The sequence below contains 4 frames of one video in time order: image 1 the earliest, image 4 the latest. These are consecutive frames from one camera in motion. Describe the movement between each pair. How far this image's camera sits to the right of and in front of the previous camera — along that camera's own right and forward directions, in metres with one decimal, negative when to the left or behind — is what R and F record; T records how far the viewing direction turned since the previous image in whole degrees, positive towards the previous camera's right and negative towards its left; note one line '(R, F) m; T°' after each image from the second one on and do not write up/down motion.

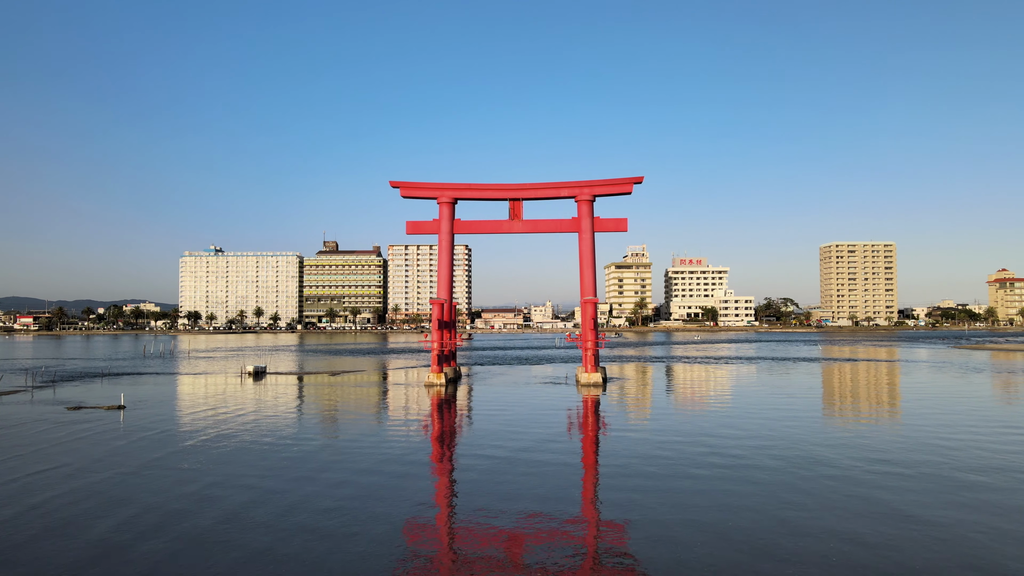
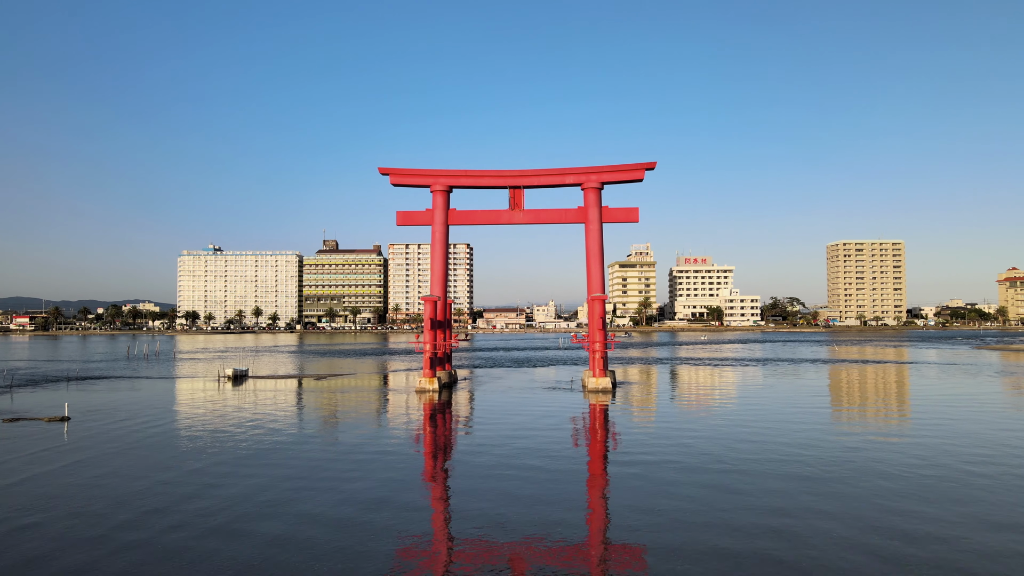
(+0.1, +1.4) m; 0°
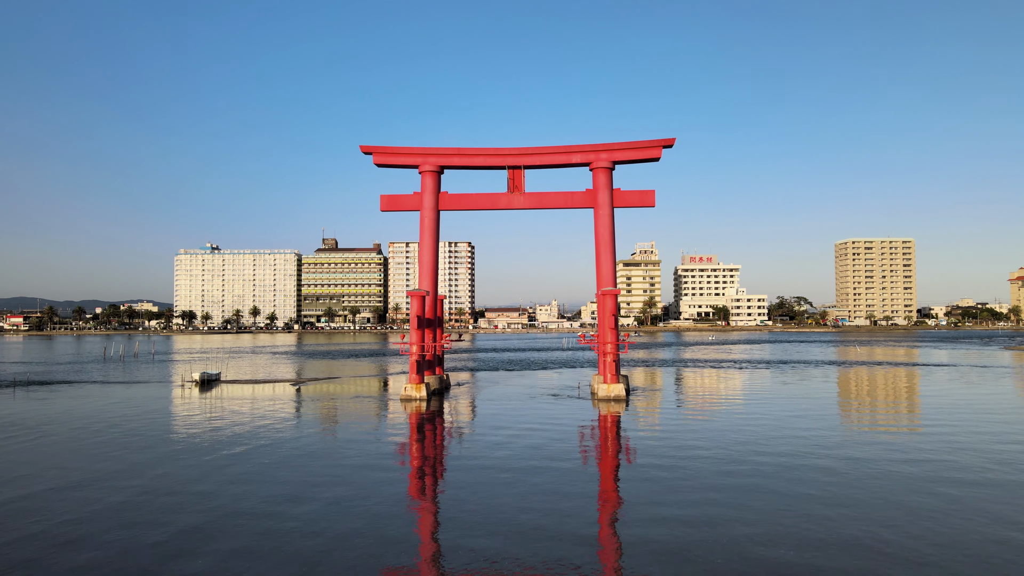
(+0.1, +1.8) m; 0°
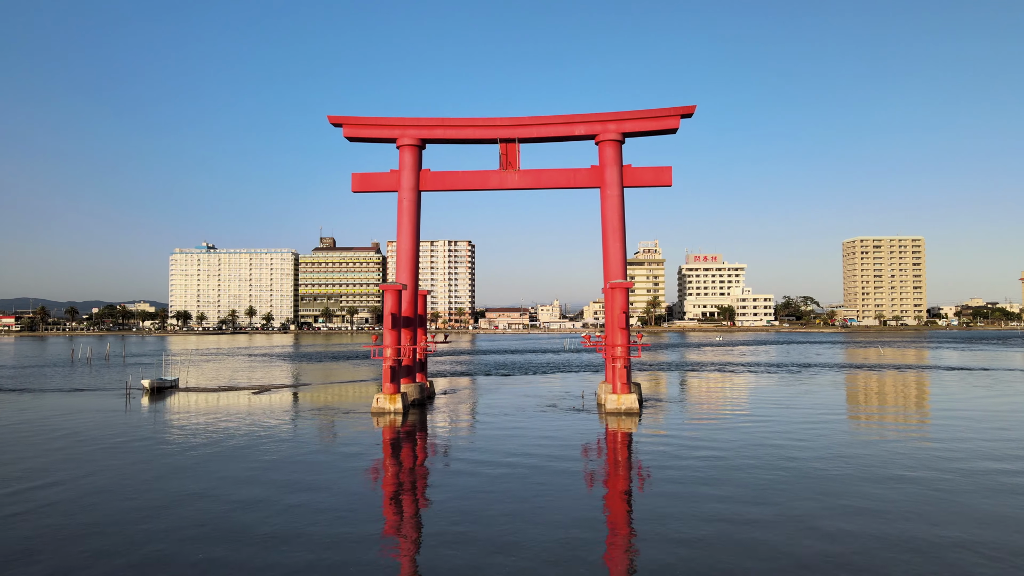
(+0.2, +1.9) m; 0°
